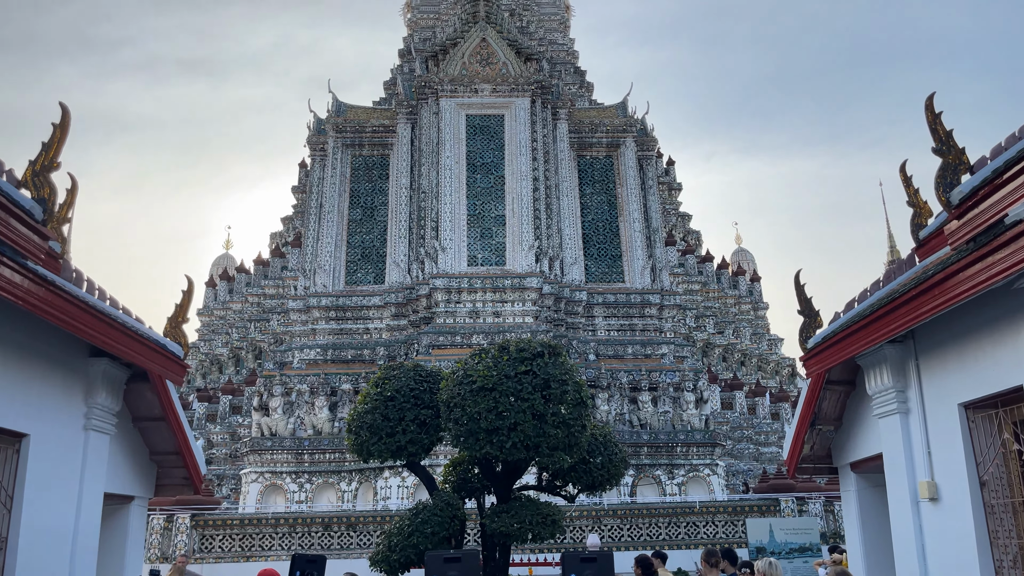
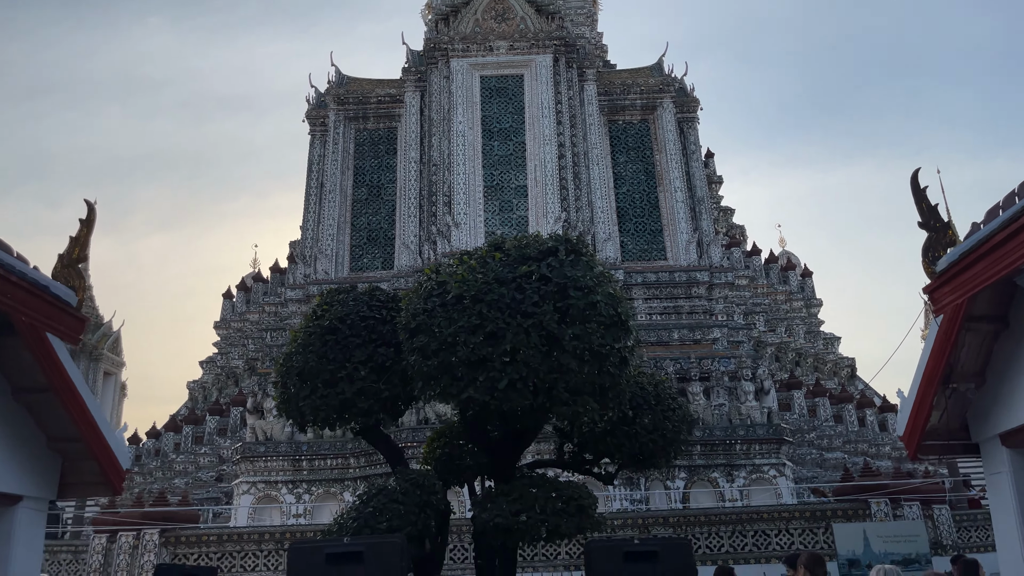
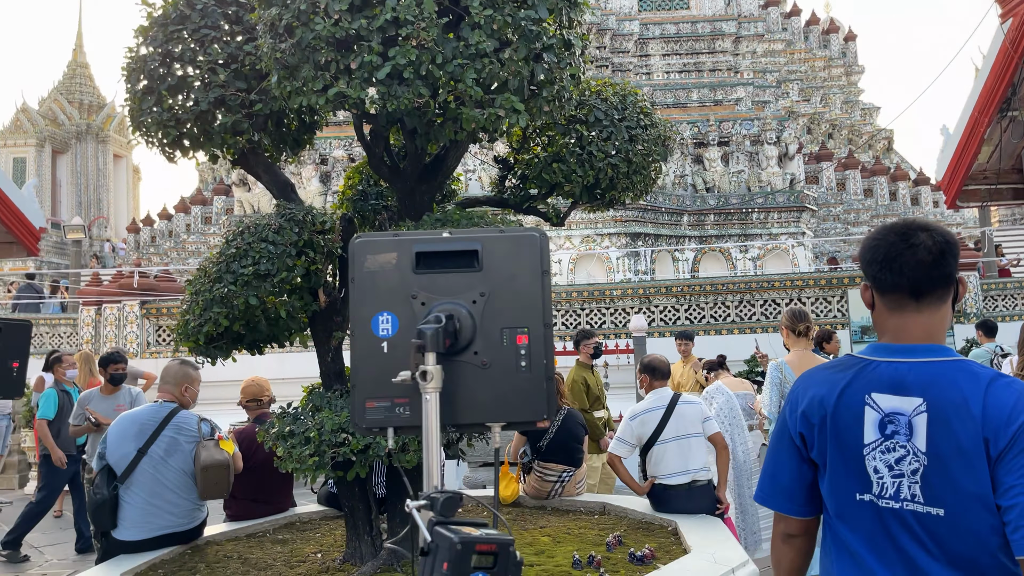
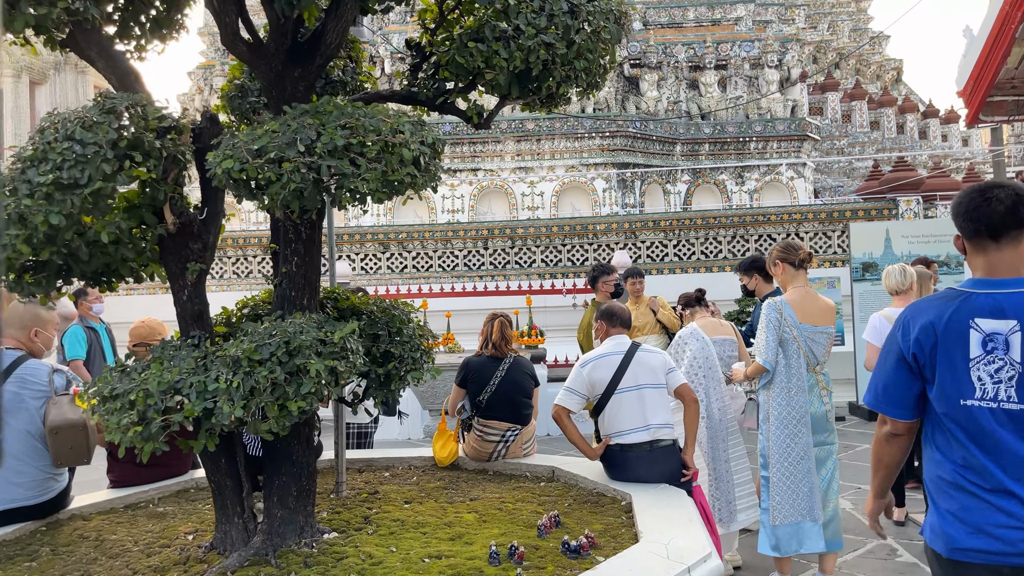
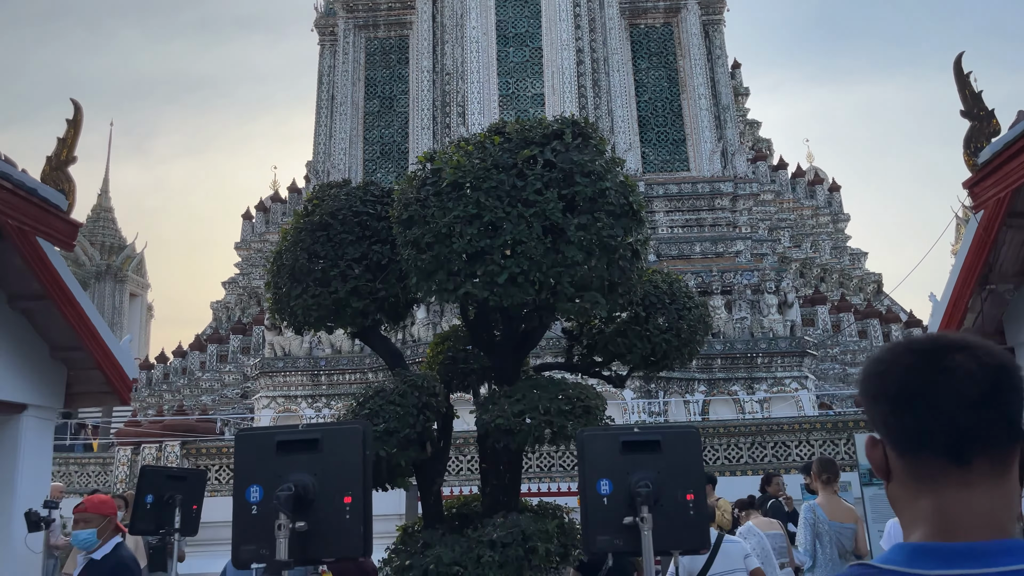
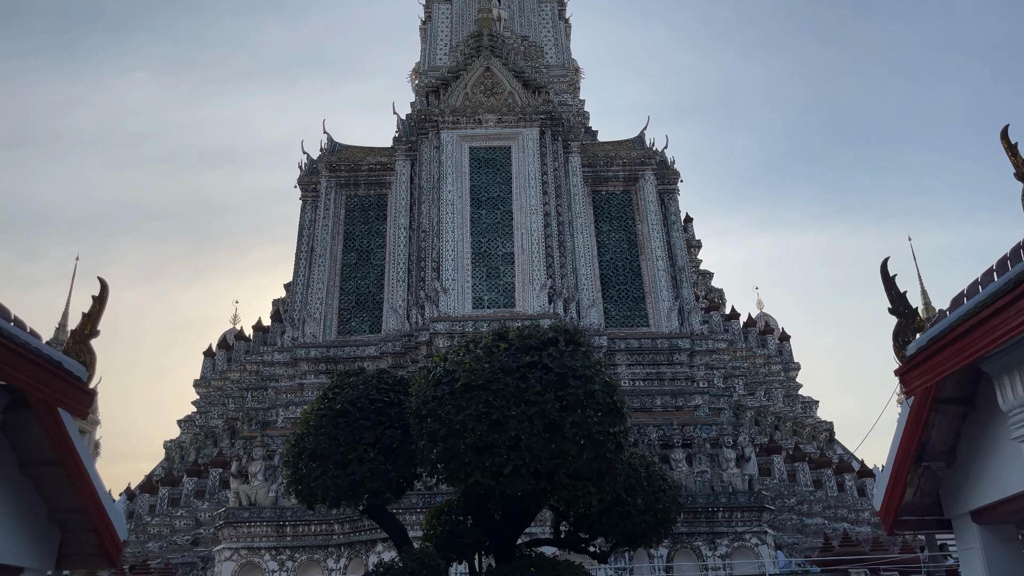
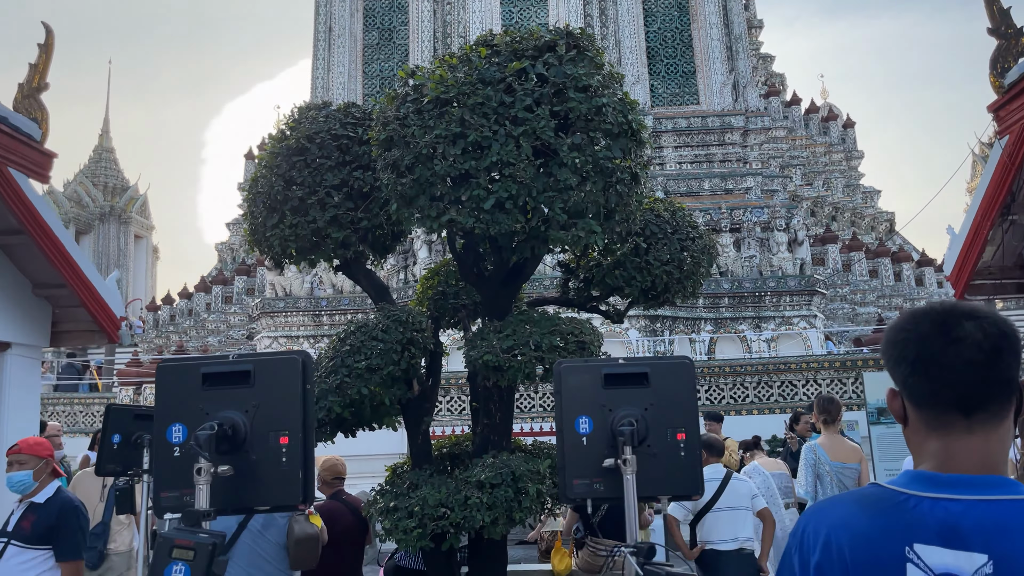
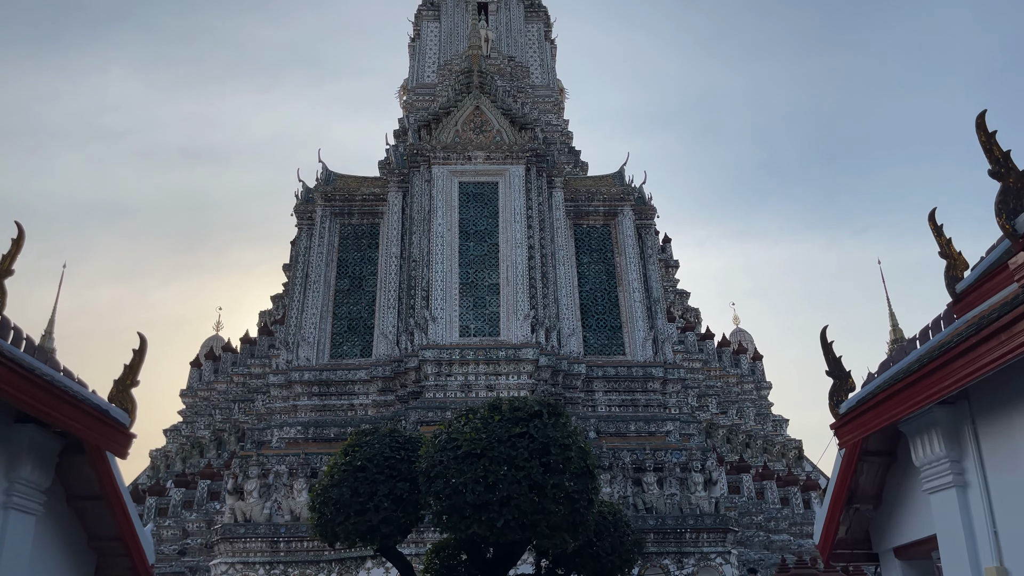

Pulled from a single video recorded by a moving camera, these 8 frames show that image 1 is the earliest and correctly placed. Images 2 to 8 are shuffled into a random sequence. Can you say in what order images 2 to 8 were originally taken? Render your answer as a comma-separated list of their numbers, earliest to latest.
8, 6, 2, 5, 7, 3, 4
